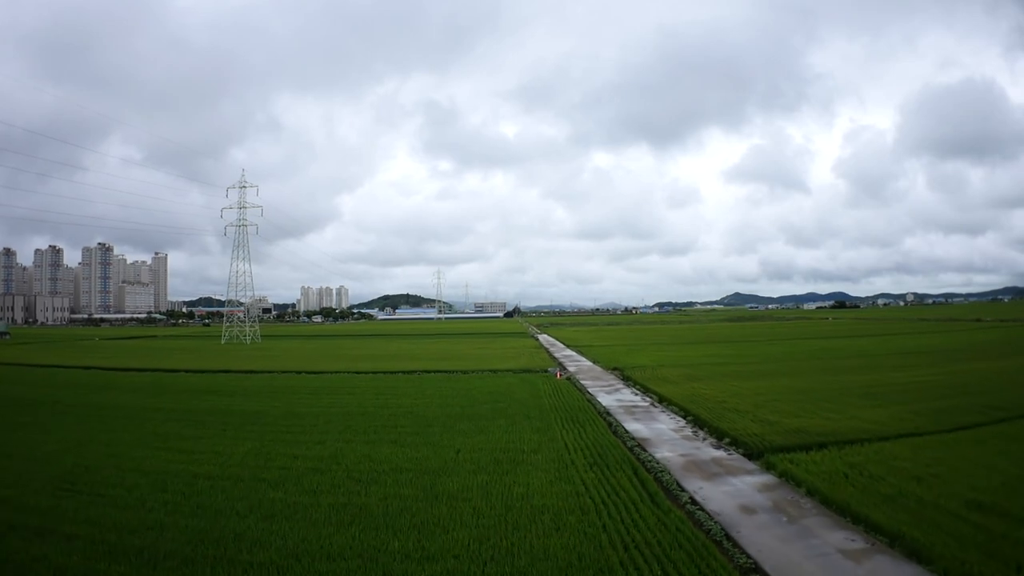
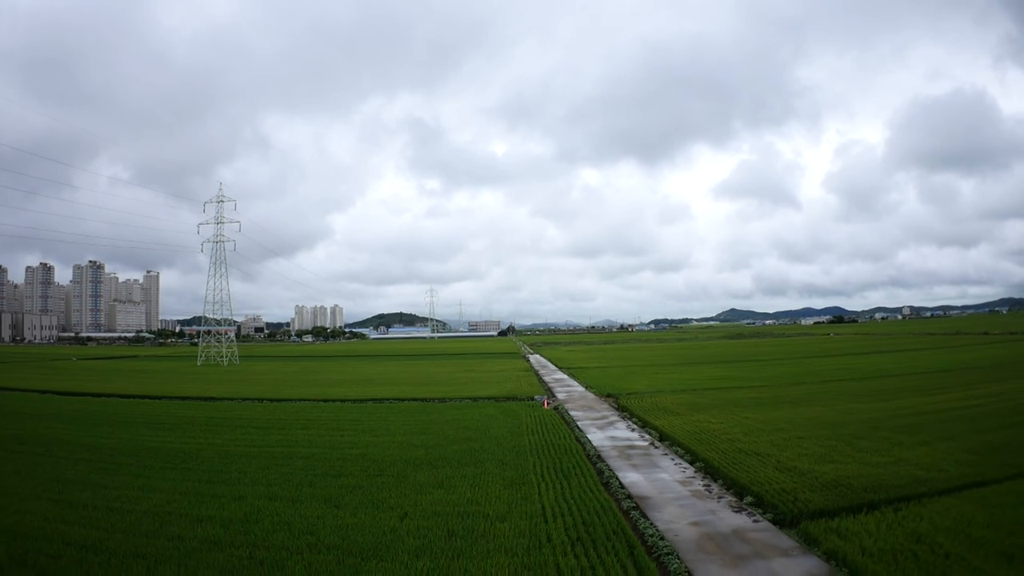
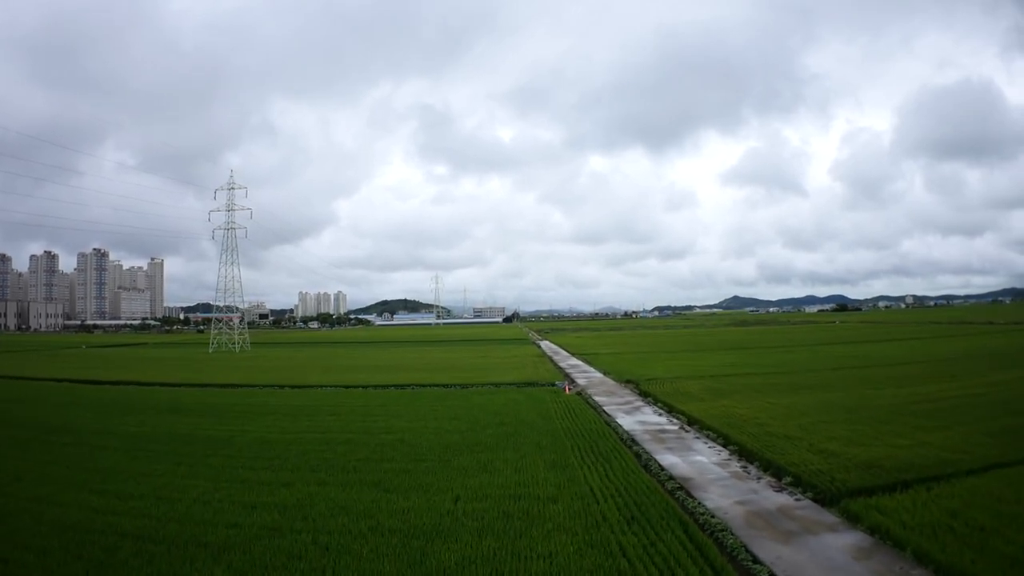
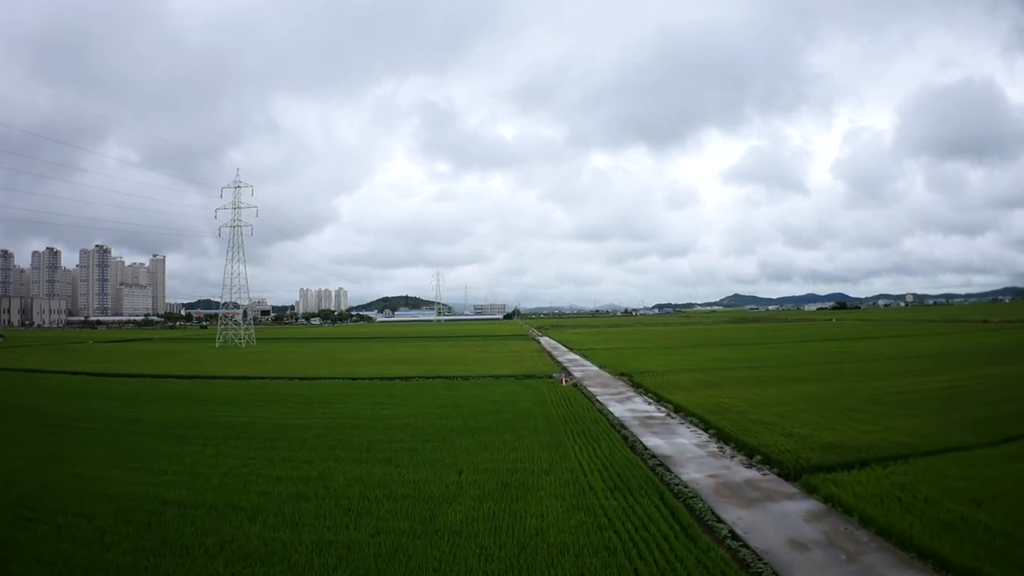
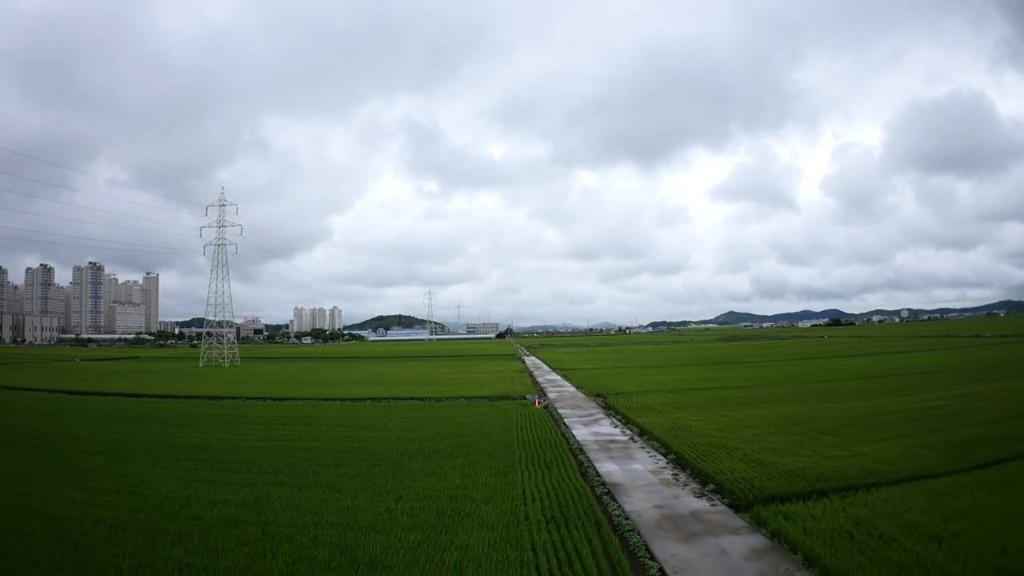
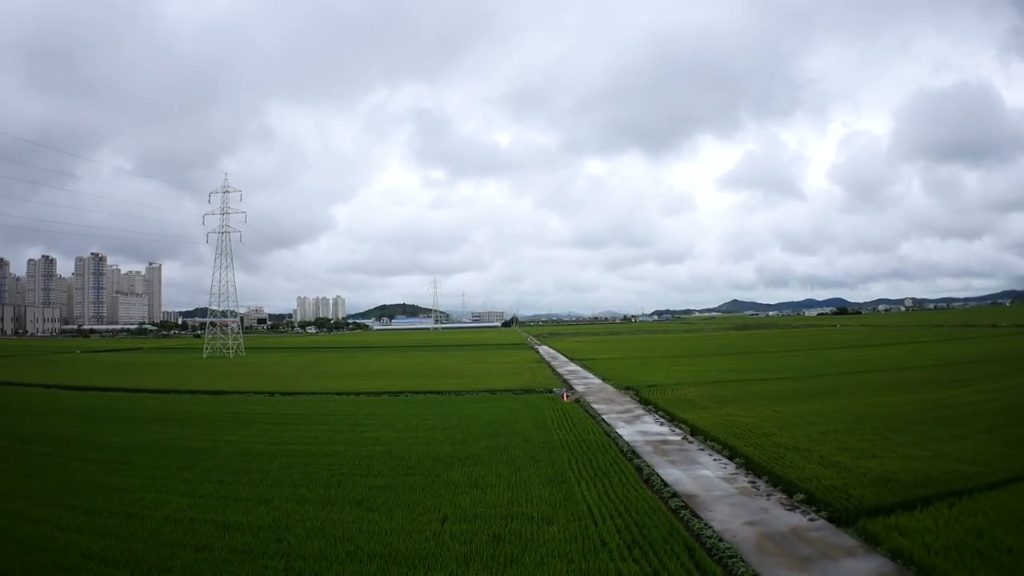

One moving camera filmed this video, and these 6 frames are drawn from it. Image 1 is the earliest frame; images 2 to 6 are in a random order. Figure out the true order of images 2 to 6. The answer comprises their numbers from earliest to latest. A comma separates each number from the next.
4, 3, 6, 2, 5
